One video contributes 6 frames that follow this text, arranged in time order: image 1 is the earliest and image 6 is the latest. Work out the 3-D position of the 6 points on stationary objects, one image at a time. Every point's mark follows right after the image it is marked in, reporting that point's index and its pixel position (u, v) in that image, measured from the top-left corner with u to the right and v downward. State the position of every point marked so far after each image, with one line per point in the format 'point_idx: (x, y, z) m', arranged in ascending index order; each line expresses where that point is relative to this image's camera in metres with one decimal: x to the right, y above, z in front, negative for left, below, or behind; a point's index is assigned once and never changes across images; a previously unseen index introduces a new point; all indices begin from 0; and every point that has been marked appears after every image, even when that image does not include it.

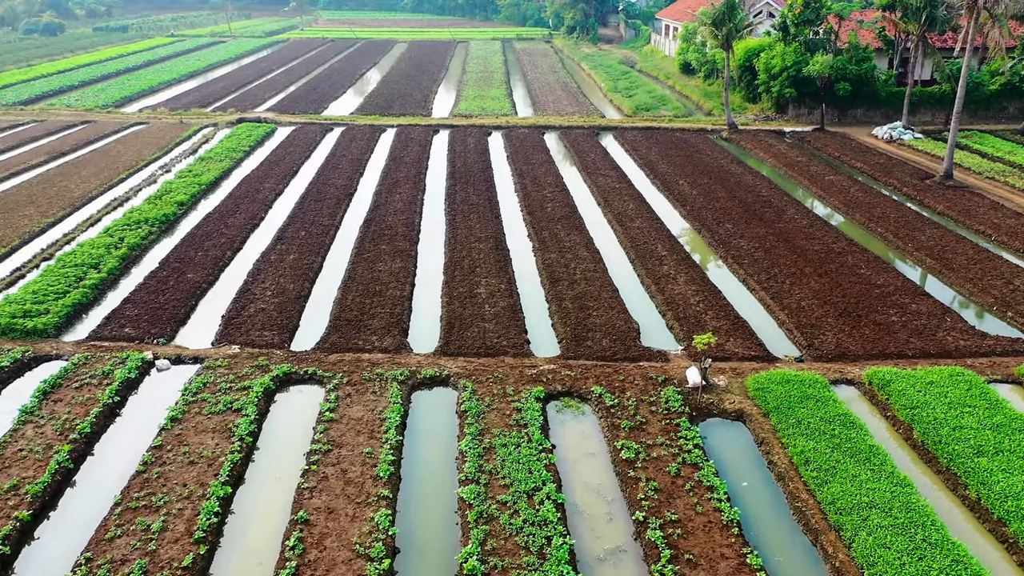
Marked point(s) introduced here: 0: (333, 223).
0: (-4.9, +1.8, +18.8) m
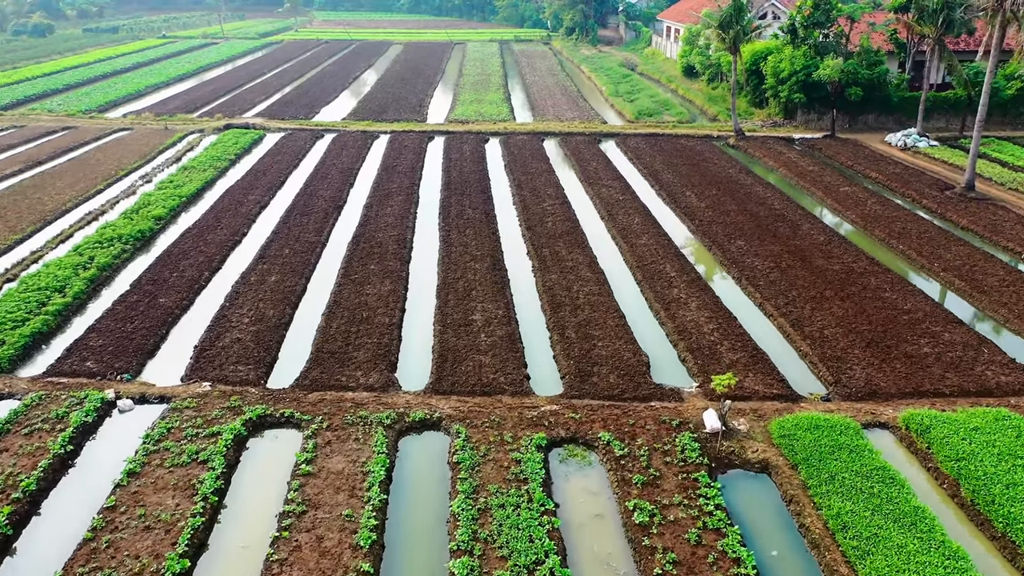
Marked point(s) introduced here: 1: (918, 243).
0: (-4.9, +1.2, +17.6) m
1: (+10.3, +1.1, +17.4) m
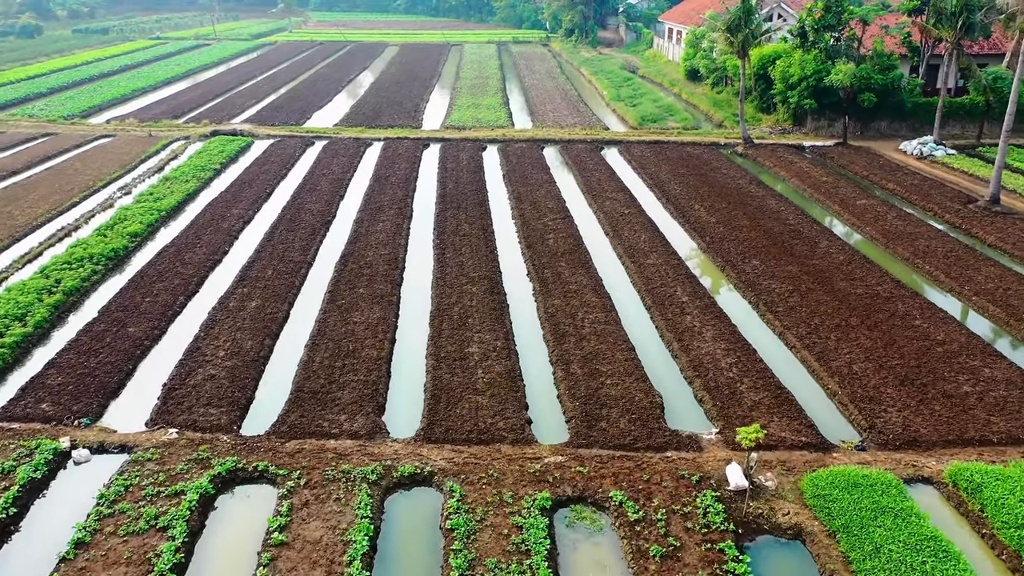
0: (-5.0, +0.7, +16.5) m
1: (+10.3, +0.6, +16.3) m
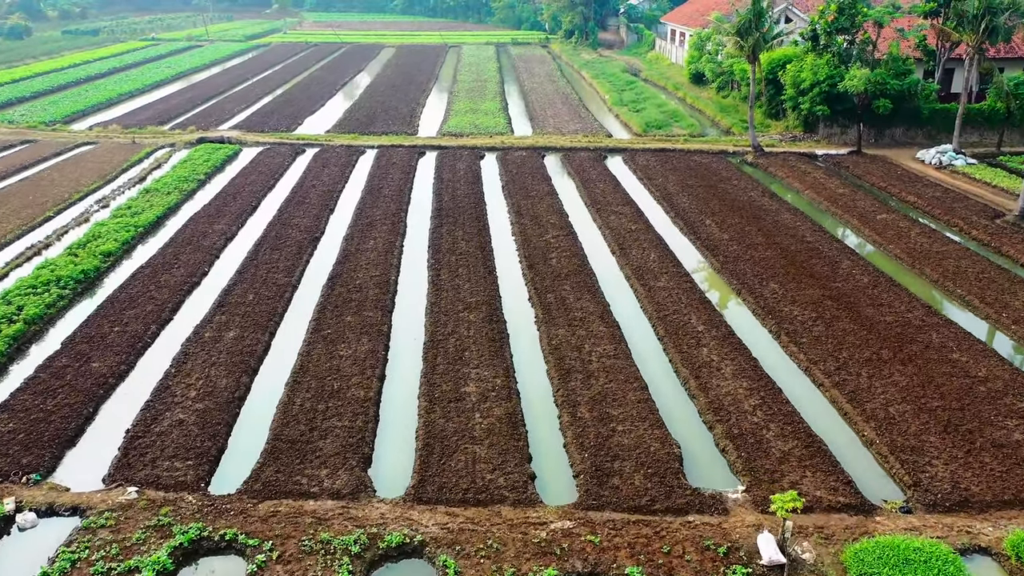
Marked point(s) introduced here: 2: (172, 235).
0: (-4.9, +0.1, +15.3) m
1: (+10.3, 0.0, +15.2) m
2: (-8.9, +1.4, +18.0) m
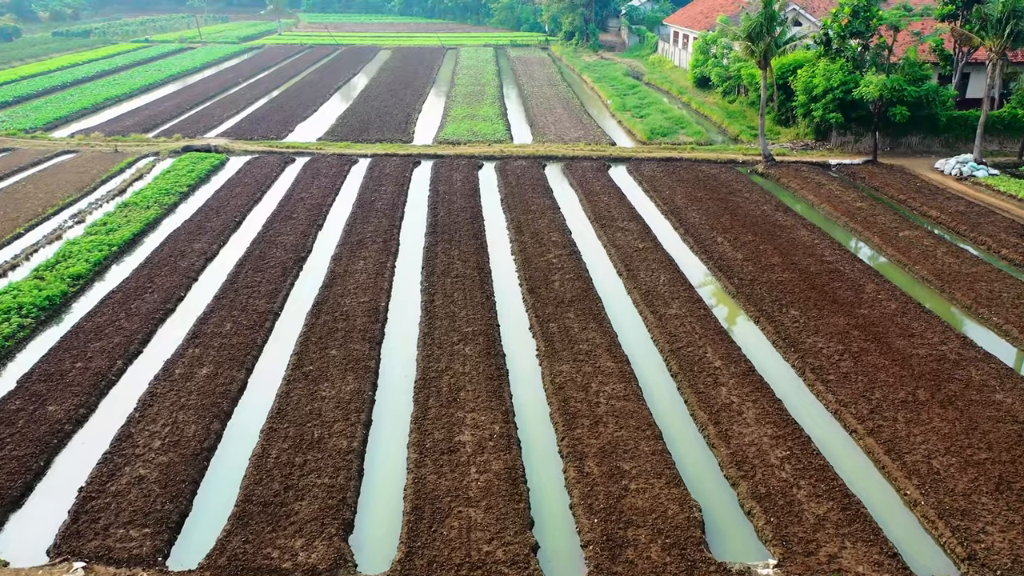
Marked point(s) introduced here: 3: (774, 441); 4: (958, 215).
0: (-5.0, -0.4, +14.1) m
1: (+10.3, -0.5, +14.0) m
2: (-9.0, +0.8, +16.9) m
3: (+3.9, -2.3, +10.3) m
4: (+12.4, +2.0, +19.1) m
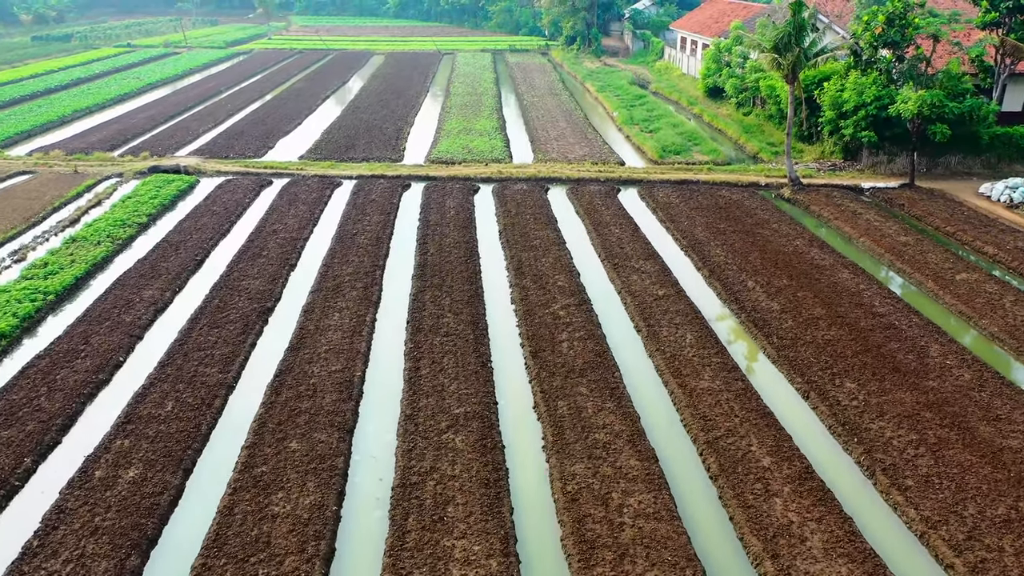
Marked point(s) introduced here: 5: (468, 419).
0: (-5.0, -1.6, +11.8) m
1: (+10.3, -1.7, +11.7) m
2: (-9.0, -0.3, +14.5) m
3: (+3.9, -3.4, +7.9) m
4: (+12.4, +0.9, +16.8) m
5: (-0.7, -2.1, +10.7) m
